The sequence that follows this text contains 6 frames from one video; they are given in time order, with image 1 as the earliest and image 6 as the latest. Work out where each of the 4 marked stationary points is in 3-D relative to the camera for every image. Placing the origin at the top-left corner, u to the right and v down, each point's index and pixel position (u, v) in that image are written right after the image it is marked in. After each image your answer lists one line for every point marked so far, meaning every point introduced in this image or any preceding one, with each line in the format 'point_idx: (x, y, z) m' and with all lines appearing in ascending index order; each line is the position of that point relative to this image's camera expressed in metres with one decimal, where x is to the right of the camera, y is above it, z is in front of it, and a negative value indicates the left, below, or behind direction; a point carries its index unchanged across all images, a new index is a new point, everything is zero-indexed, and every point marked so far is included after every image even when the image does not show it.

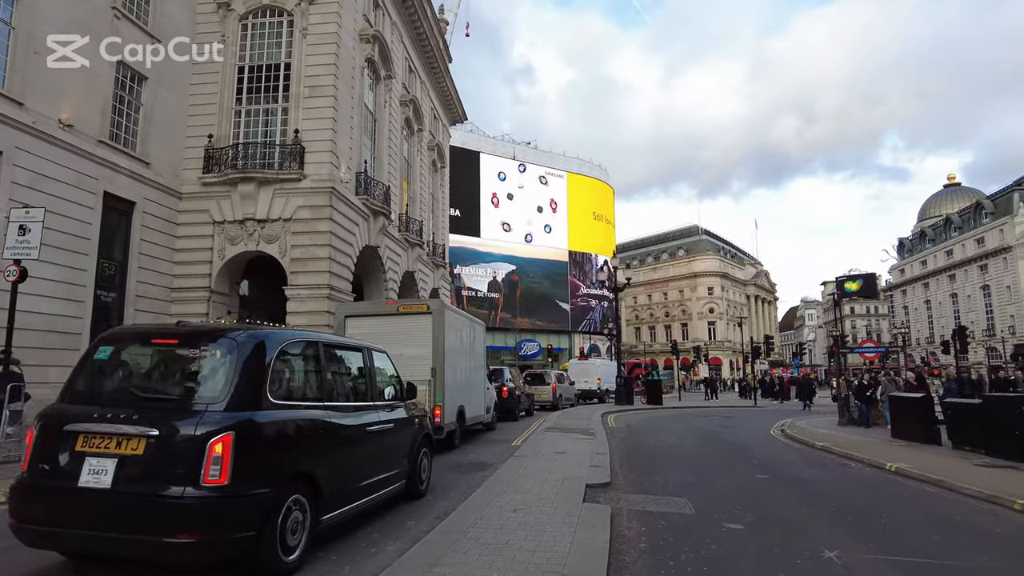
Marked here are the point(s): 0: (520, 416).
0: (+0.2, -3.7, +19.0) m
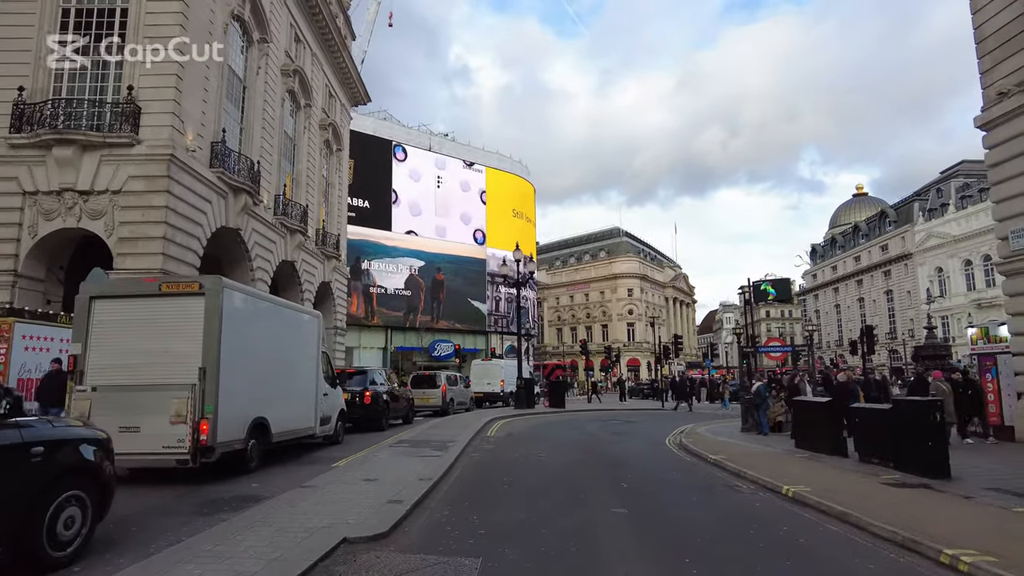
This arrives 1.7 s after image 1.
0: (-3.1, -3.4, +16.5) m
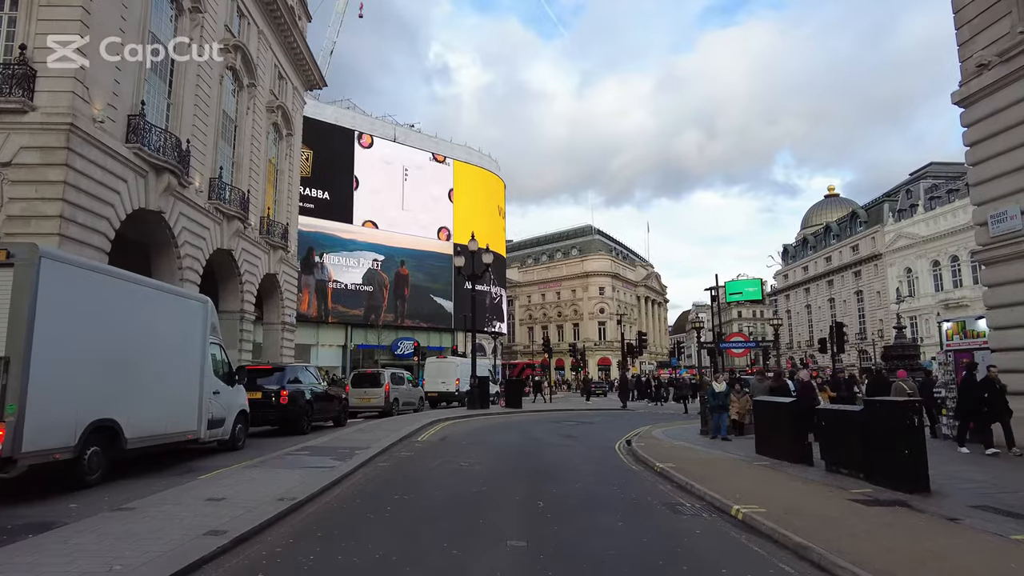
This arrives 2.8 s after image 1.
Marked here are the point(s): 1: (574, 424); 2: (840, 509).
0: (-4.5, -3.2, +14.9) m
1: (+1.7, -3.6, +17.4) m
2: (+3.2, -2.2, +6.4) m
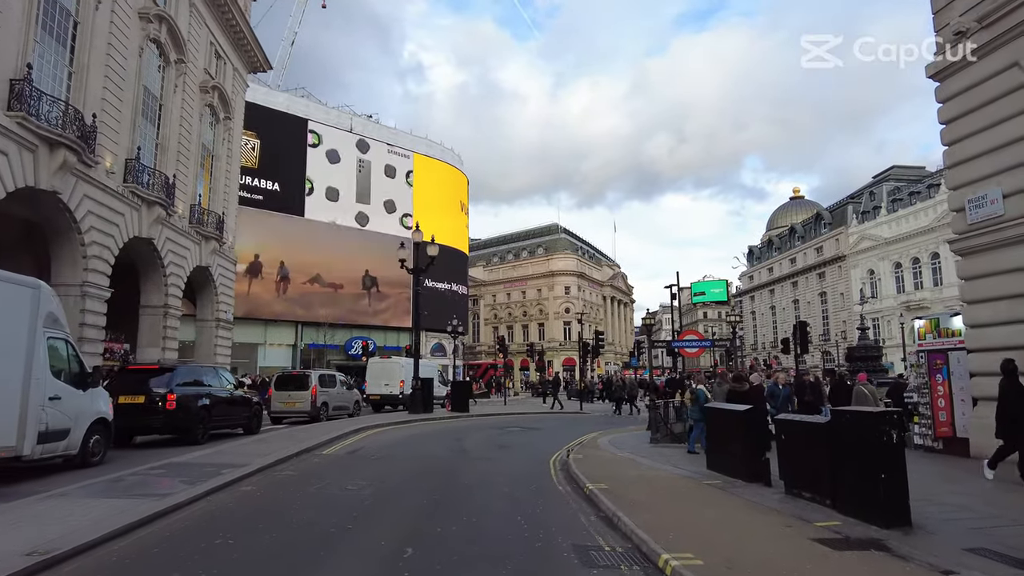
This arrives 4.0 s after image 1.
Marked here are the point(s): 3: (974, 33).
0: (-5.9, -3.0, +13.1) m
1: (+0.1, -3.4, +15.8) m
2: (+2.2, -2.0, +4.9) m
3: (+7.7, +4.3, +11.0) m
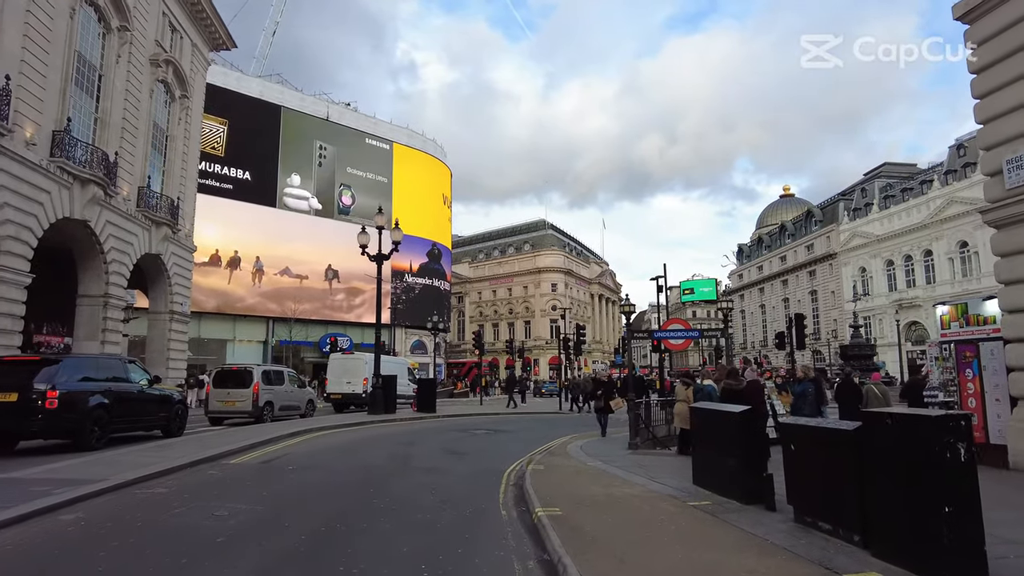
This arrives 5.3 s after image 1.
0: (-6.7, -2.6, +11.1) m
1: (-0.7, -3.1, +13.9) m
2: (+1.5, -1.7, +3.1) m
3: (+7.0, +4.6, +9.2) m
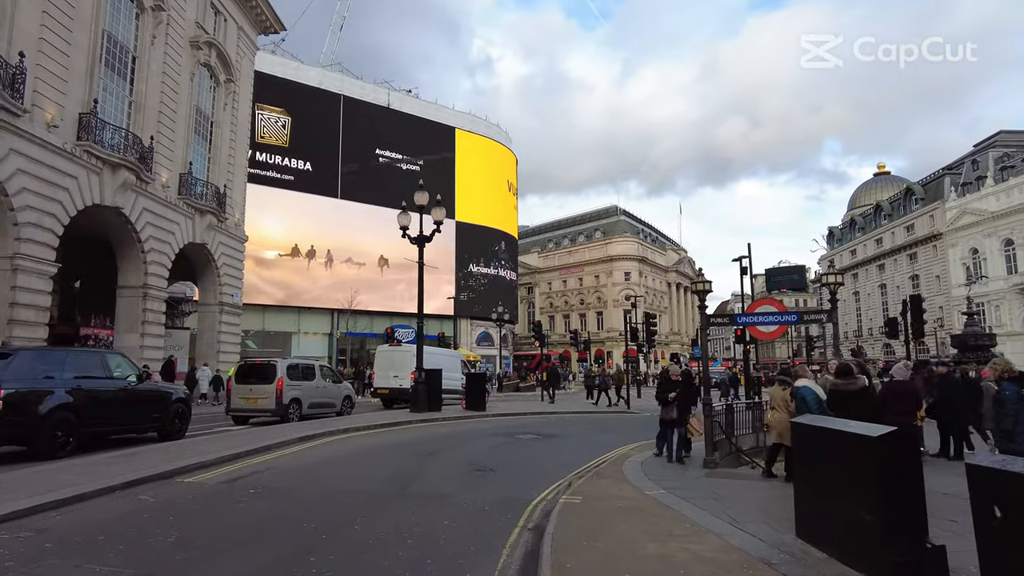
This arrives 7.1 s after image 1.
0: (-6.1, -2.3, +9.6) m
1: (+0.2, -2.7, +11.7) m
2: (+1.1, -1.4, +0.6) m
3: (+7.2, +5.0, +6.0) m
